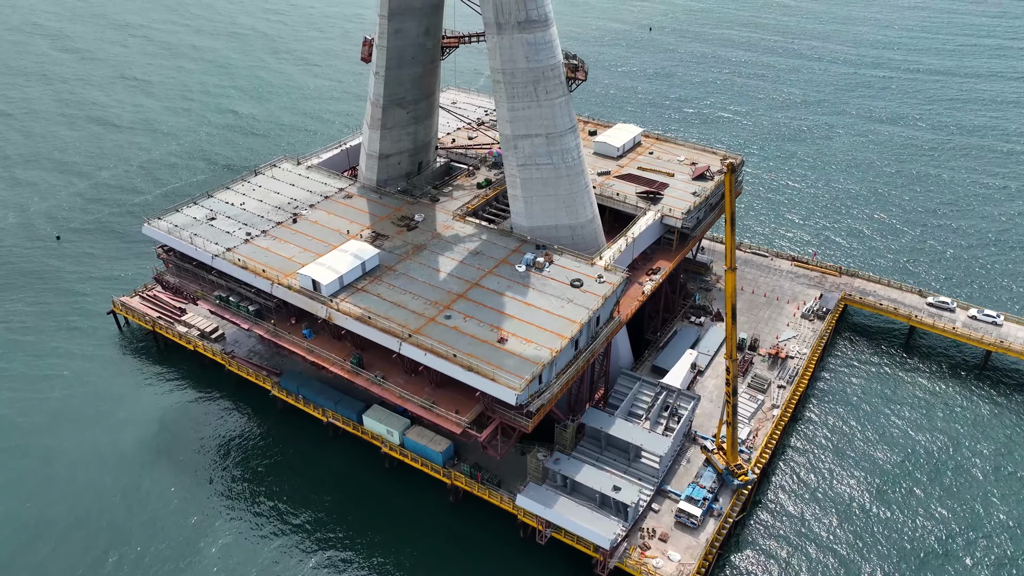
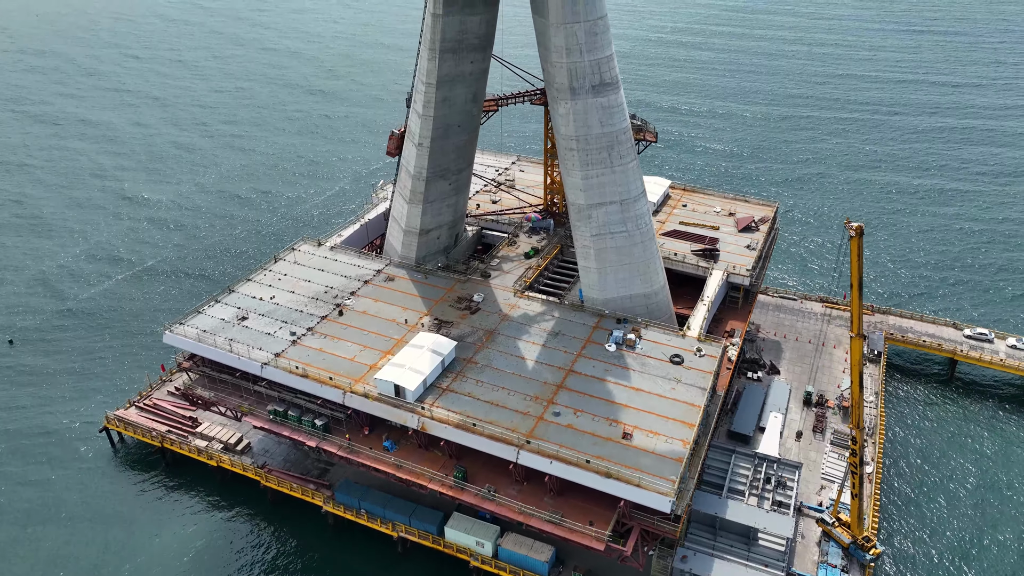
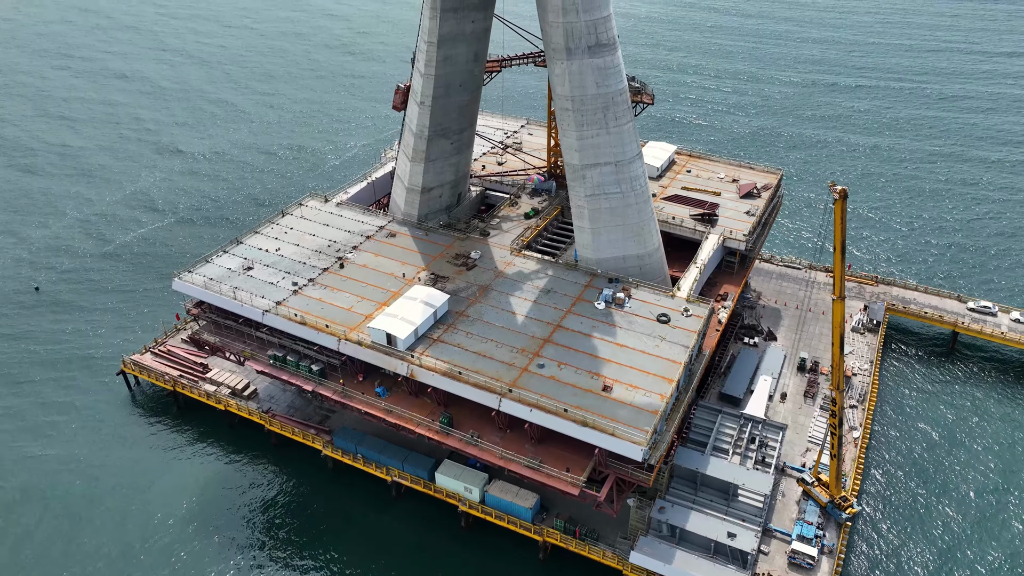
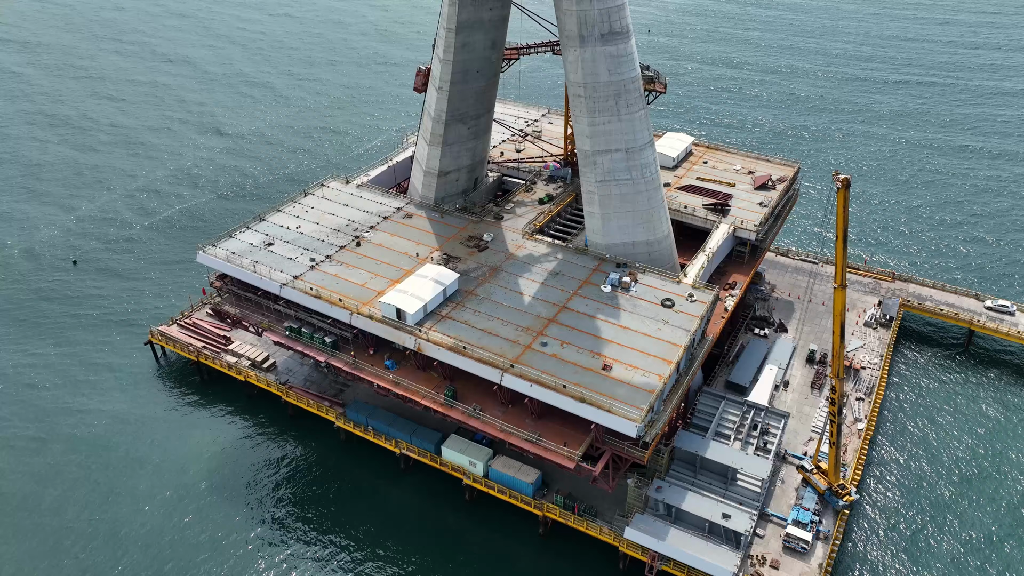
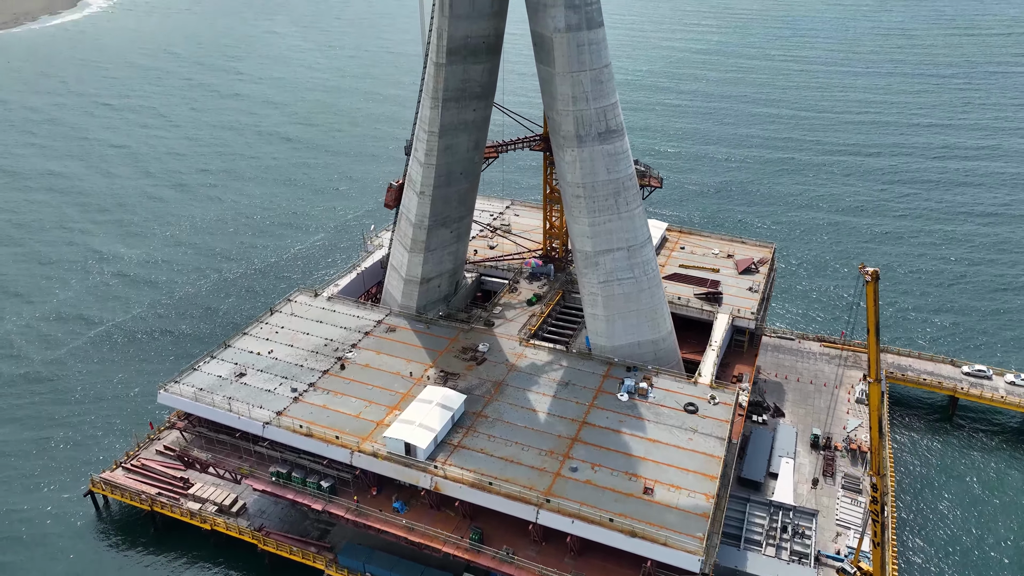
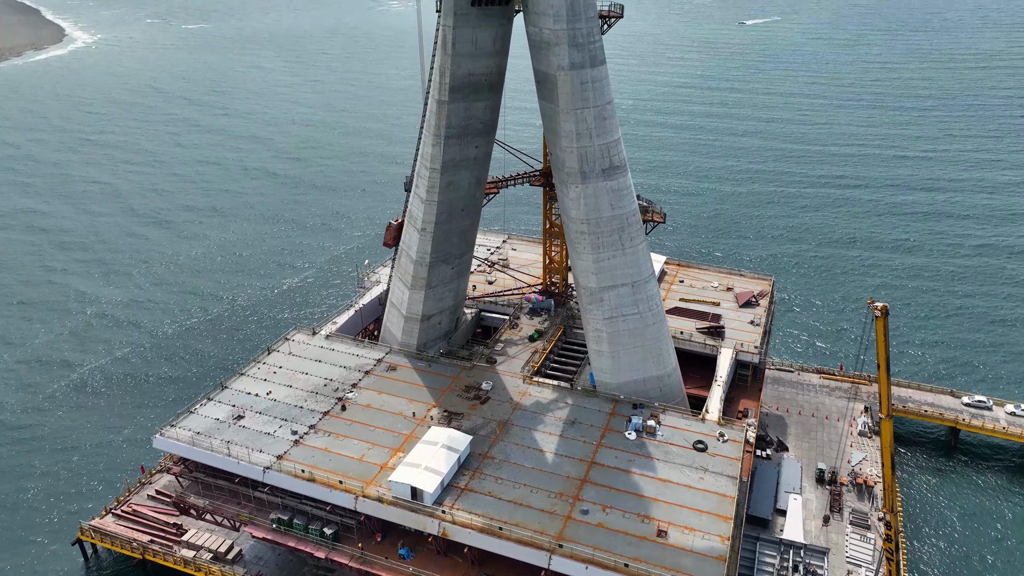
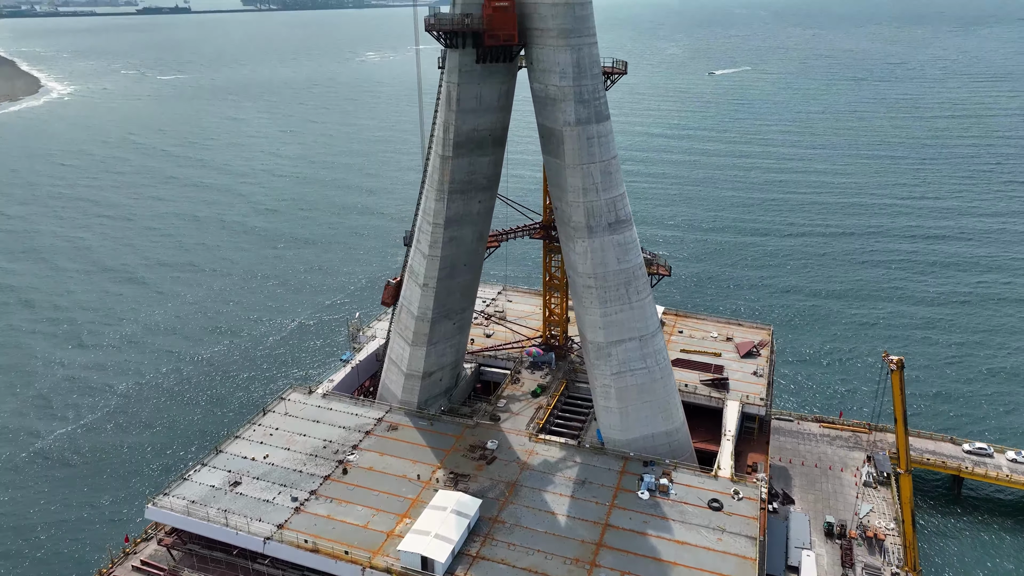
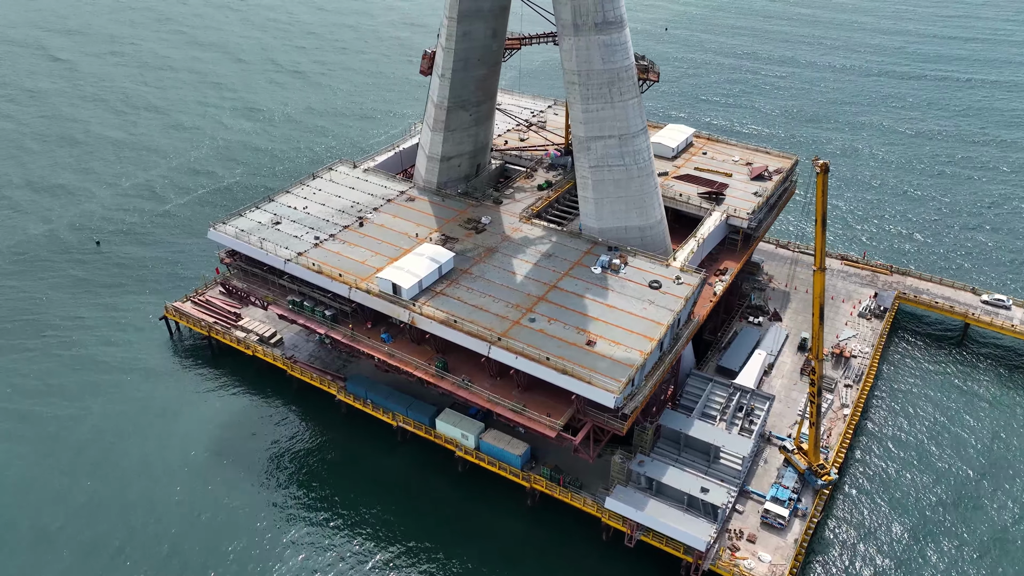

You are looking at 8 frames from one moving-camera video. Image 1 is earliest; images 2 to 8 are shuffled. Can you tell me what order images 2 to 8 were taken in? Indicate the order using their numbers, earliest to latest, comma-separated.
8, 4, 3, 2, 5, 6, 7
